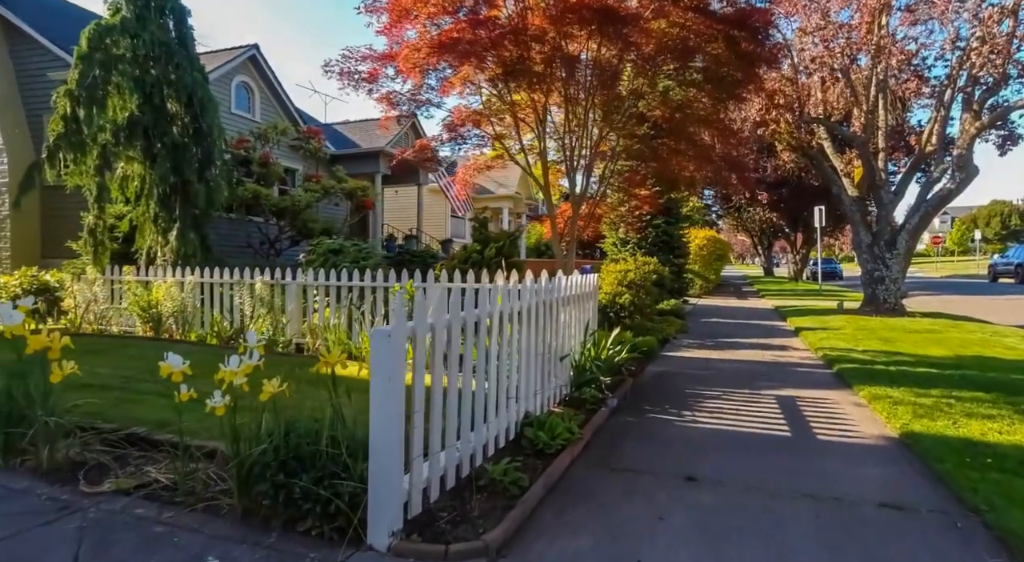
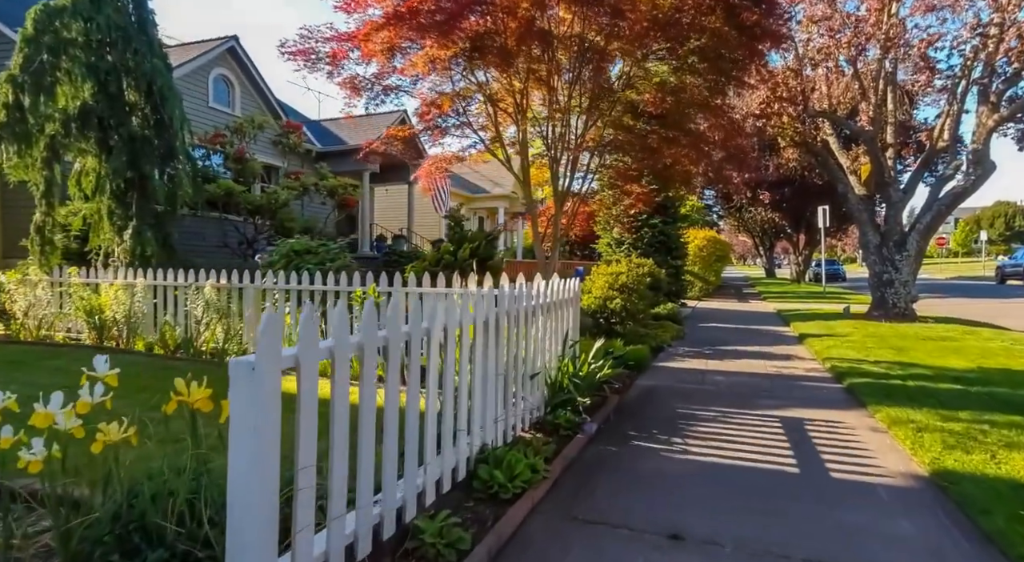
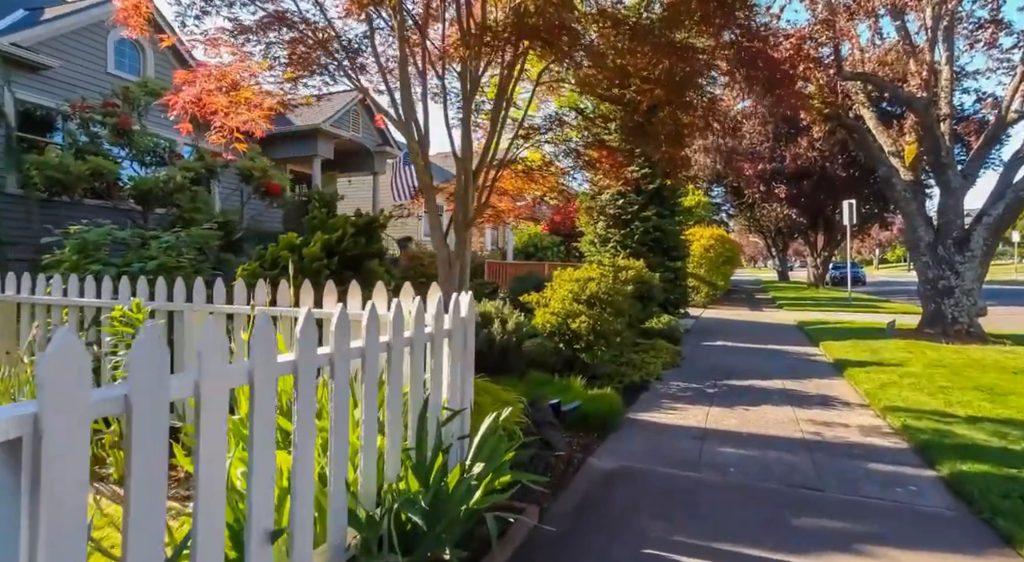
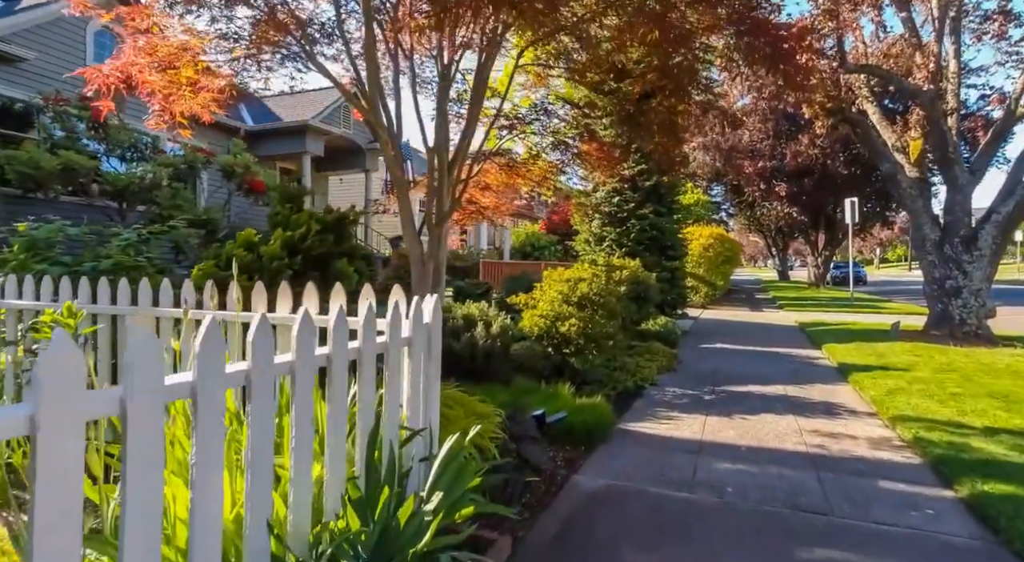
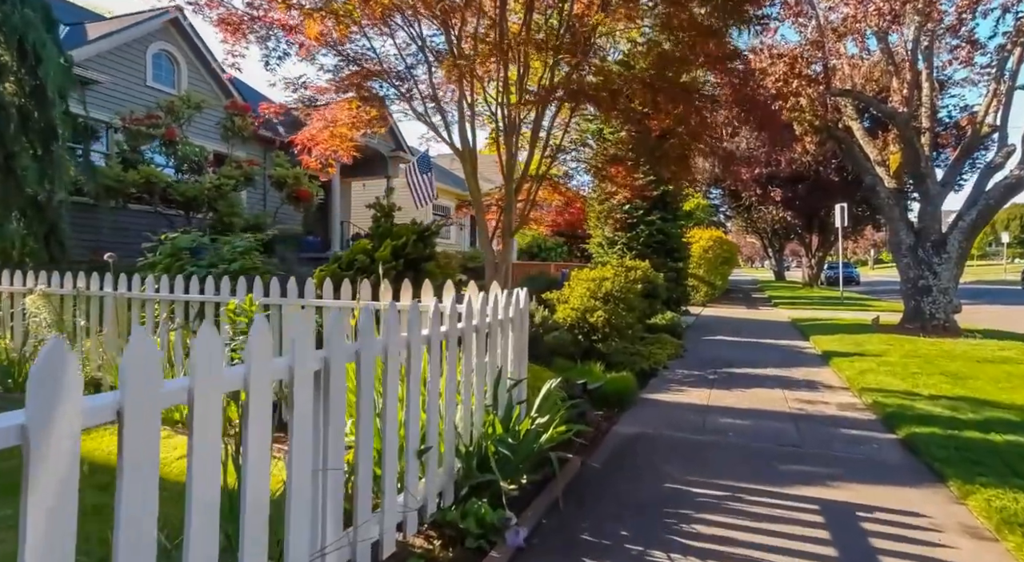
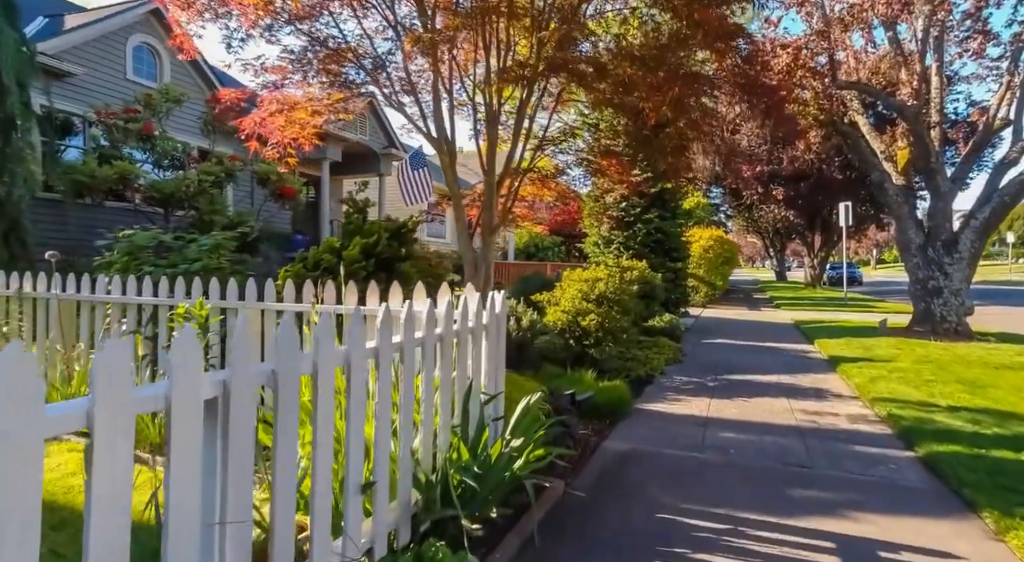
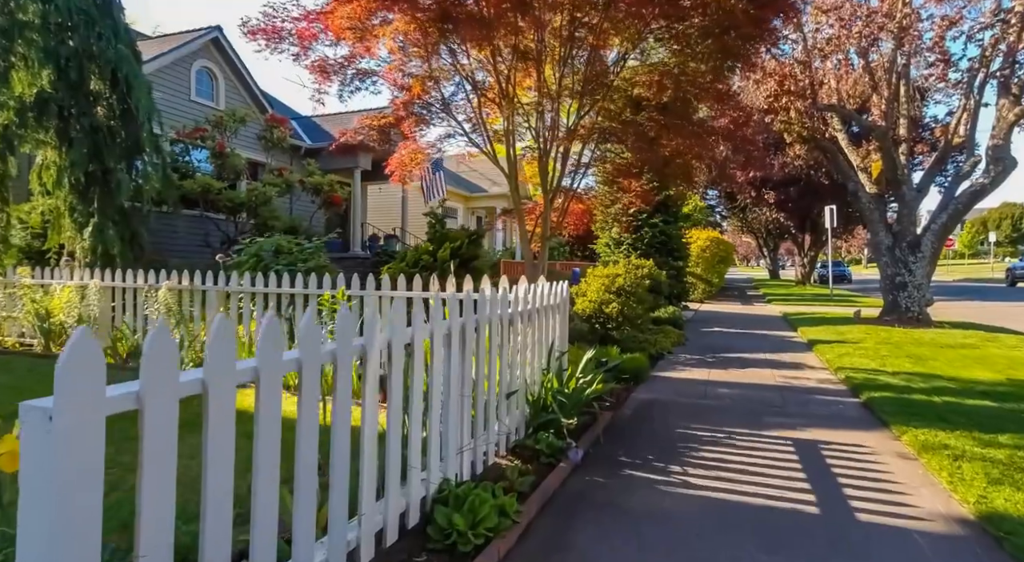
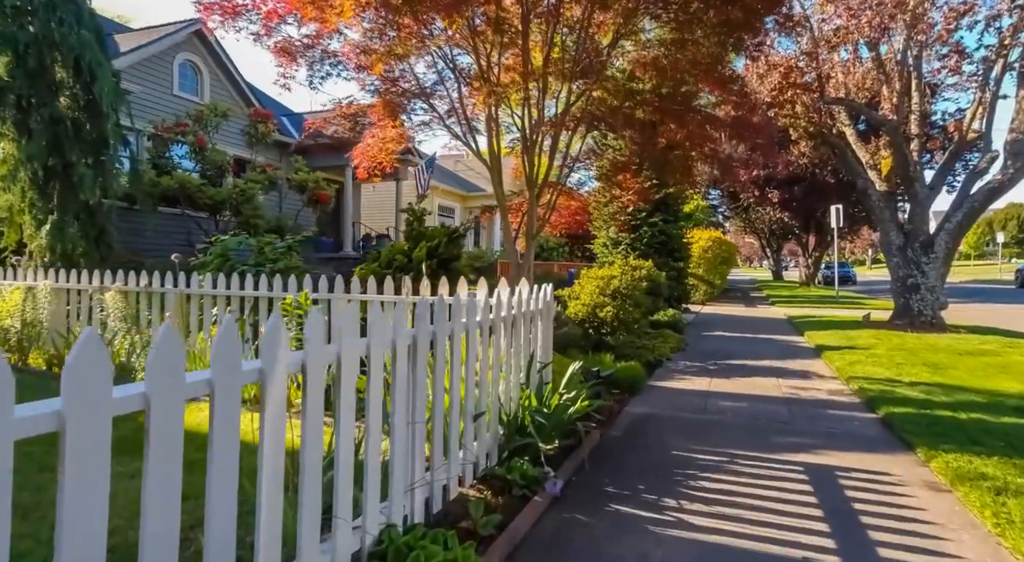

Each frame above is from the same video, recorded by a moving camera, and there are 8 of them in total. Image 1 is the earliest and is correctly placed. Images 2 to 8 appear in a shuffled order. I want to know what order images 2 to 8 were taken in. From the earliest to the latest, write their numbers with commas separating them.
2, 7, 8, 5, 6, 3, 4
